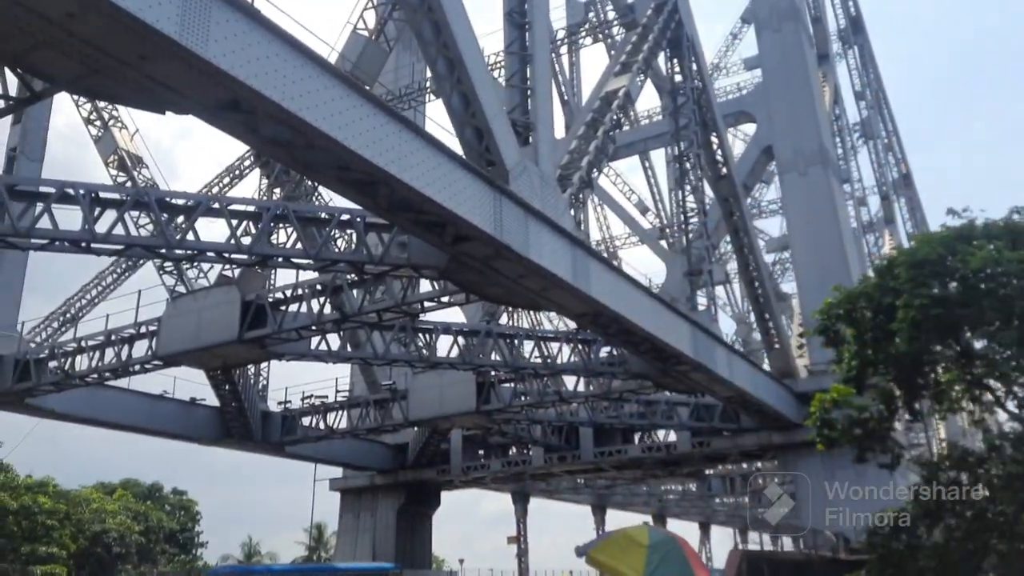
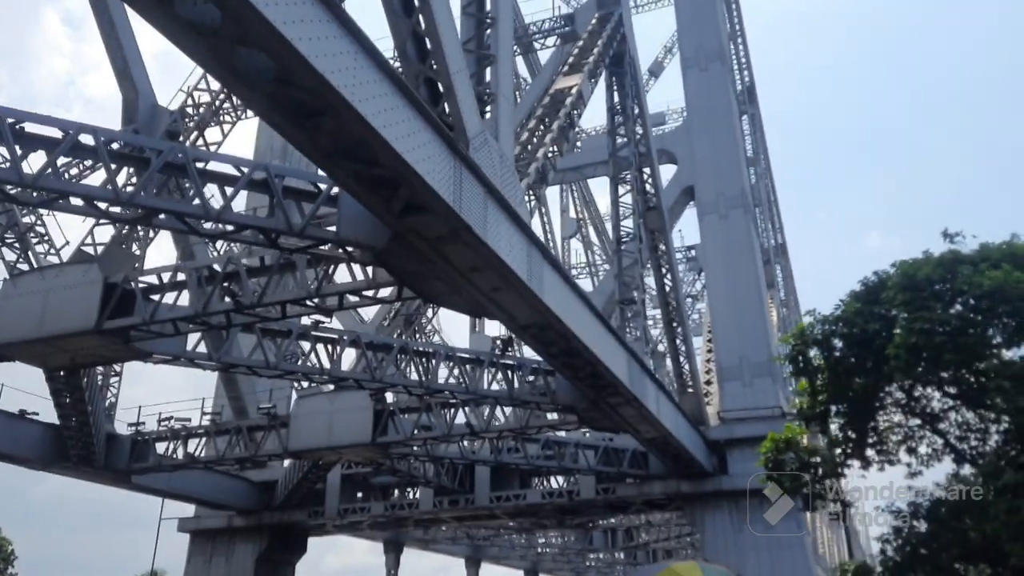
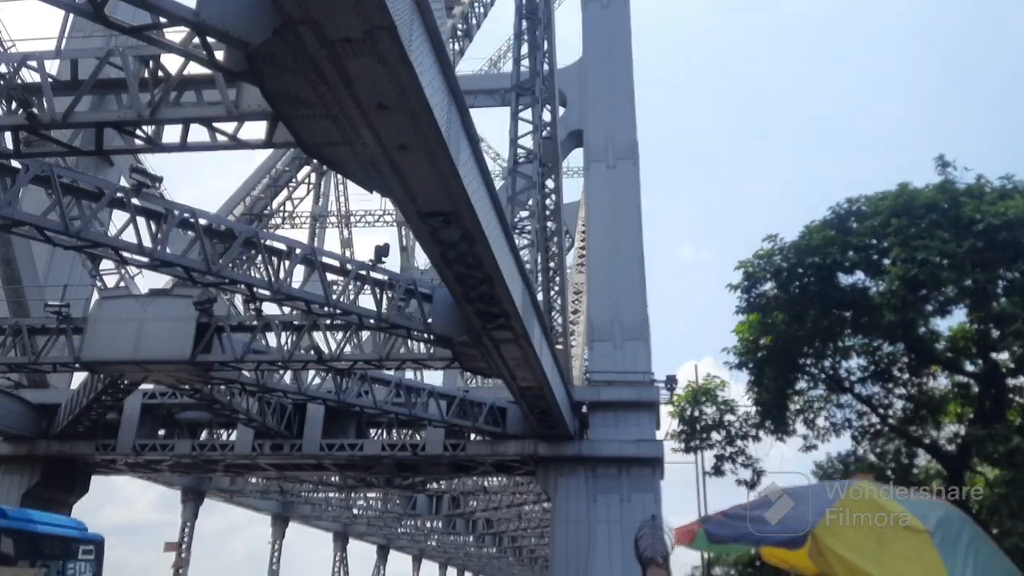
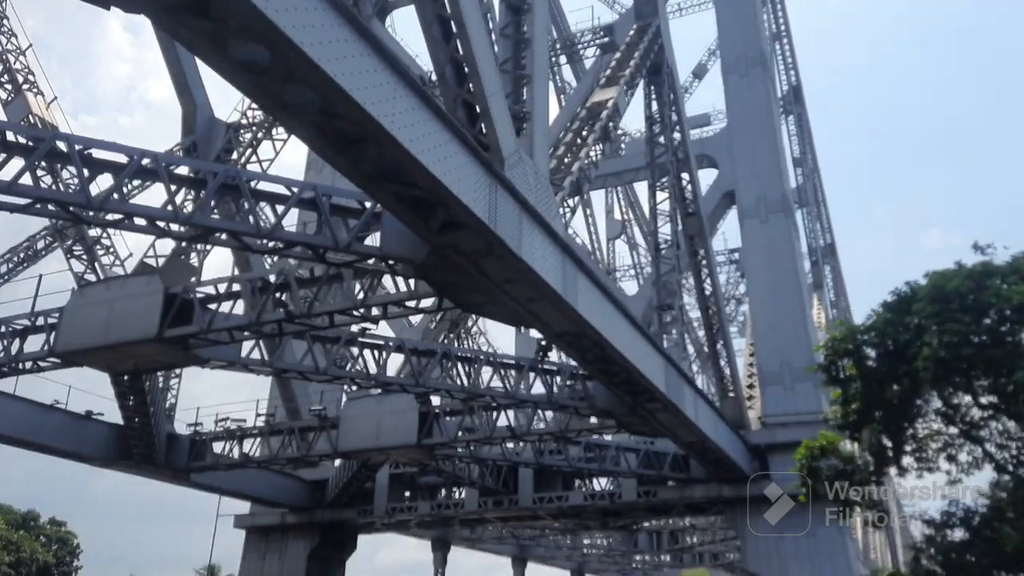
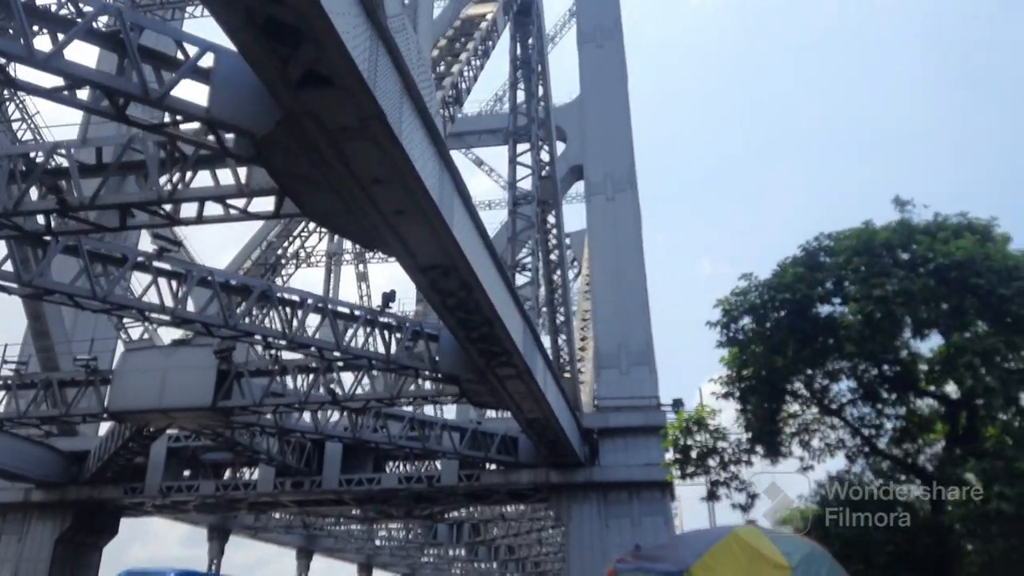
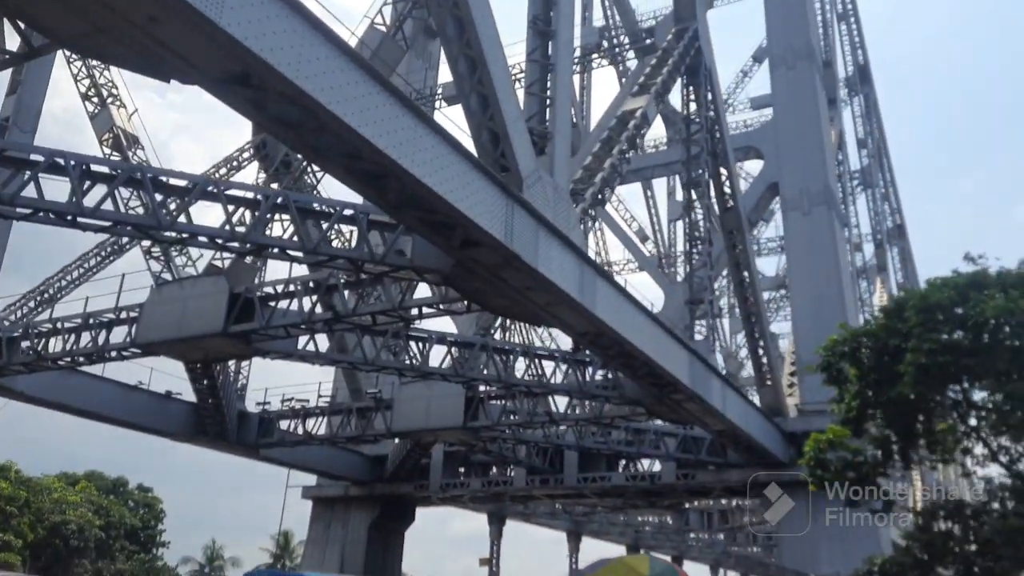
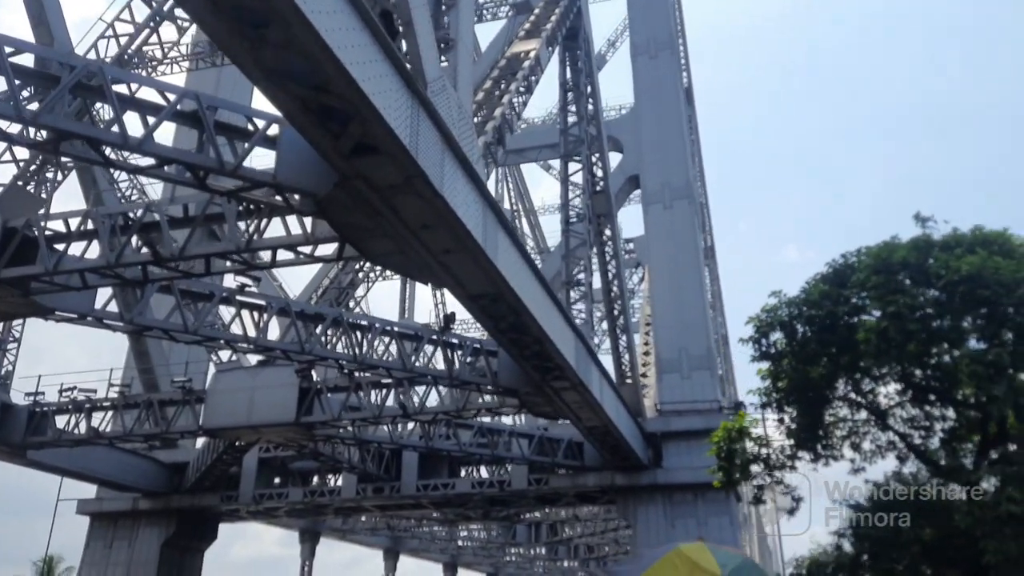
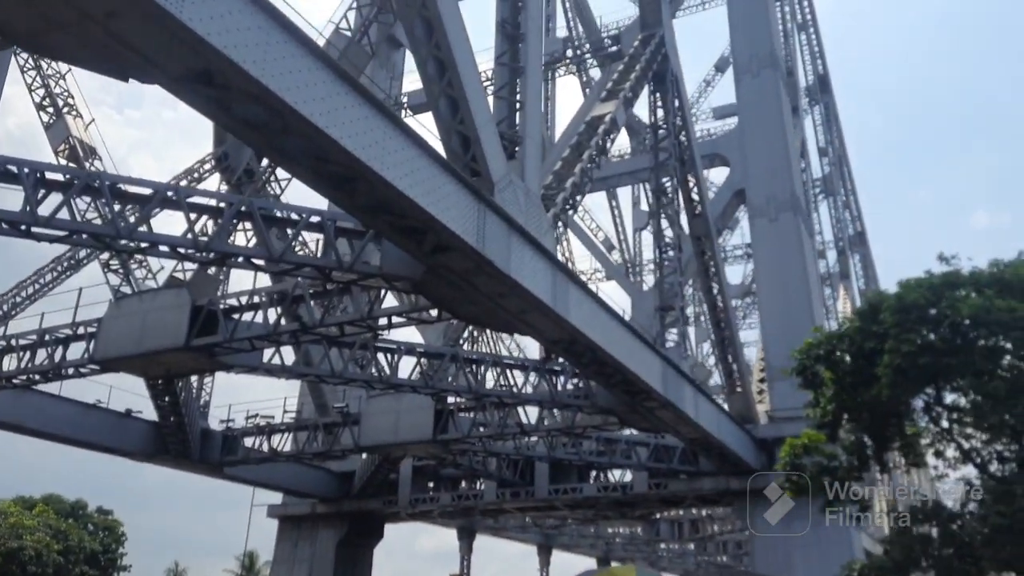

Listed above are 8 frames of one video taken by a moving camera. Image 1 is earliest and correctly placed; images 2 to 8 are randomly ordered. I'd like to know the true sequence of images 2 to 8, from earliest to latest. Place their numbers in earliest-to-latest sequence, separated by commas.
6, 8, 4, 2, 7, 5, 3
